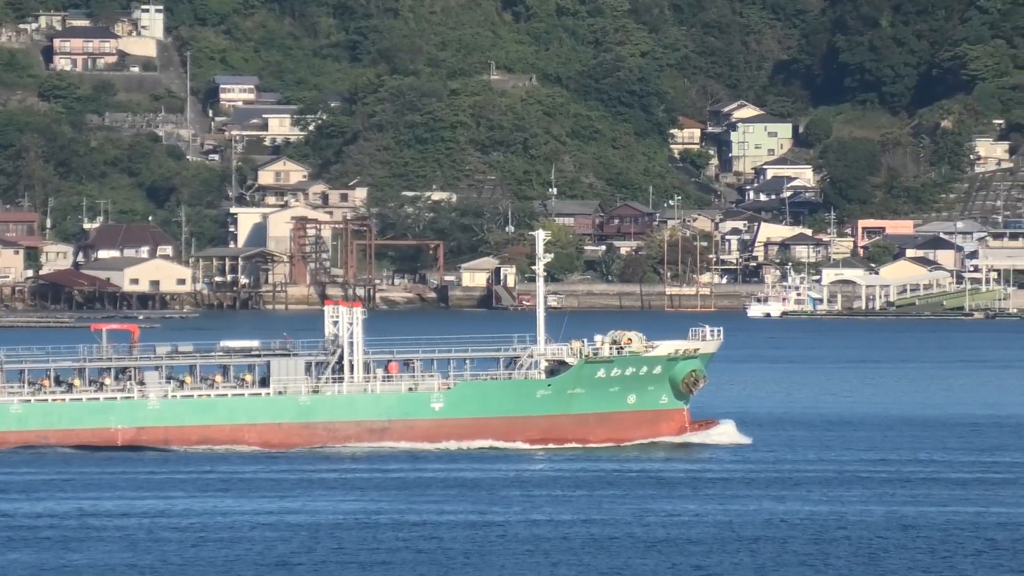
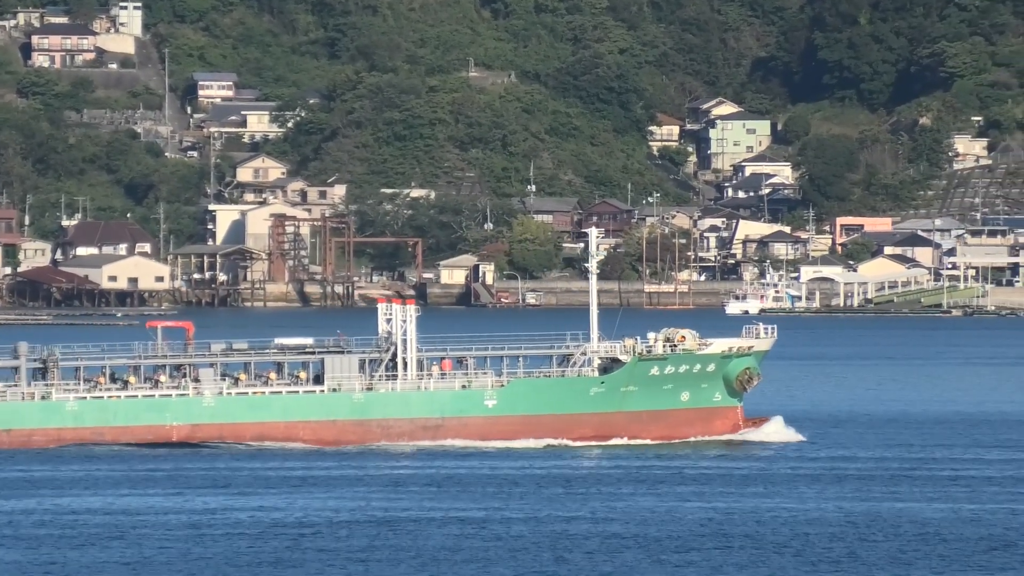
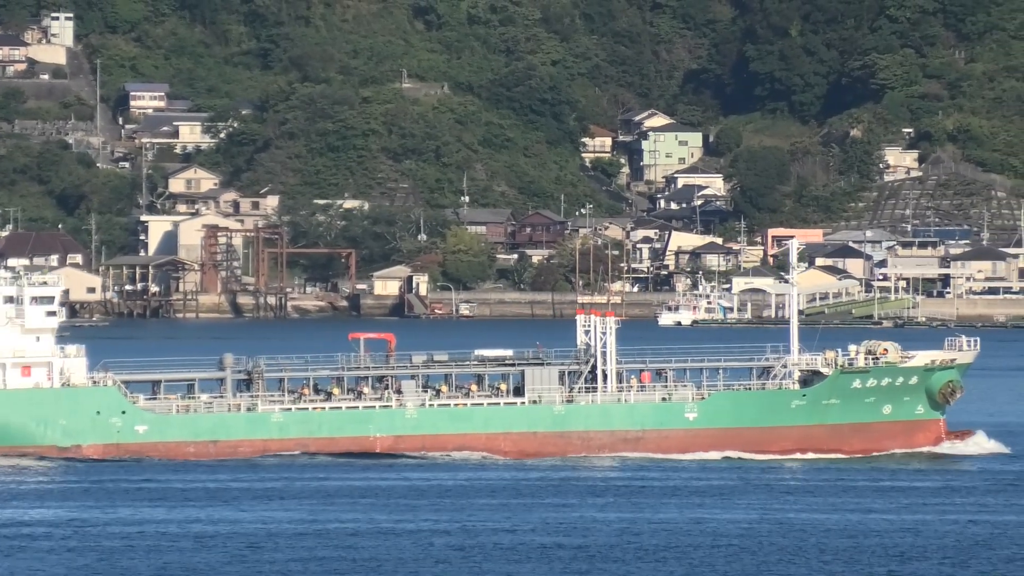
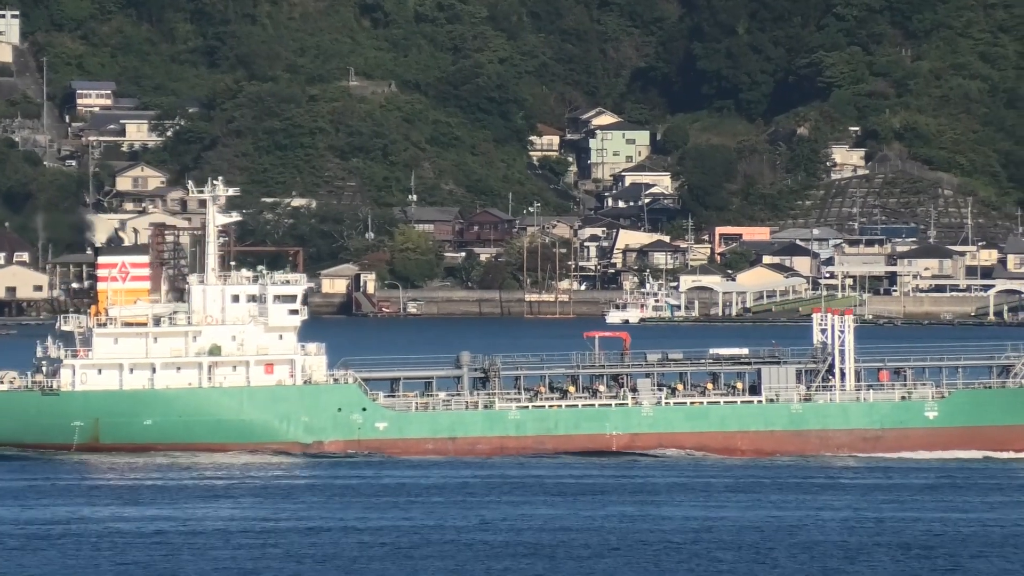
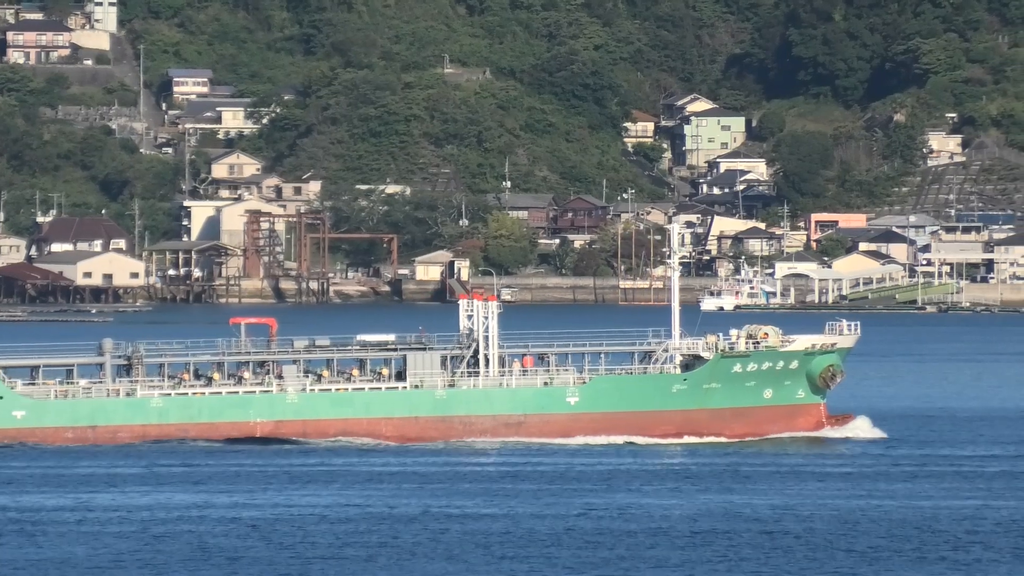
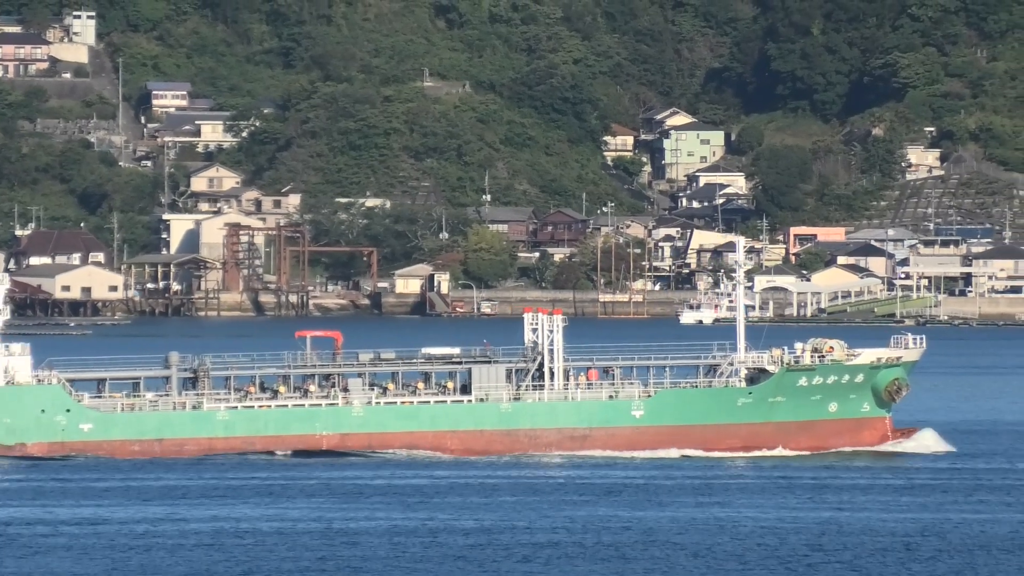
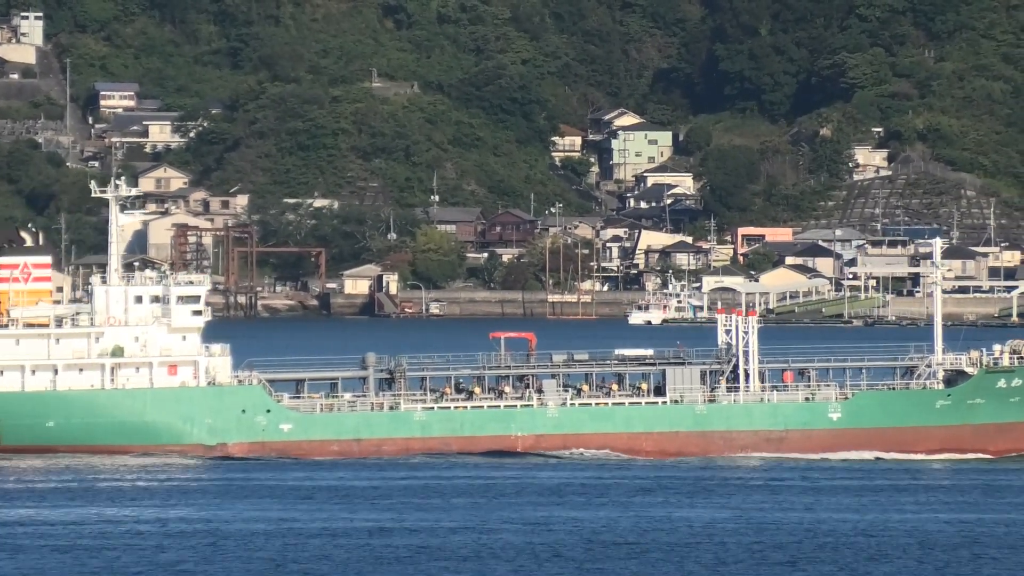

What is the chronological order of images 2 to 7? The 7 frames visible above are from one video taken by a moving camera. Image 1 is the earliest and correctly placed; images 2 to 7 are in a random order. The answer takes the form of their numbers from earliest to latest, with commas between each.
2, 5, 6, 3, 7, 4
